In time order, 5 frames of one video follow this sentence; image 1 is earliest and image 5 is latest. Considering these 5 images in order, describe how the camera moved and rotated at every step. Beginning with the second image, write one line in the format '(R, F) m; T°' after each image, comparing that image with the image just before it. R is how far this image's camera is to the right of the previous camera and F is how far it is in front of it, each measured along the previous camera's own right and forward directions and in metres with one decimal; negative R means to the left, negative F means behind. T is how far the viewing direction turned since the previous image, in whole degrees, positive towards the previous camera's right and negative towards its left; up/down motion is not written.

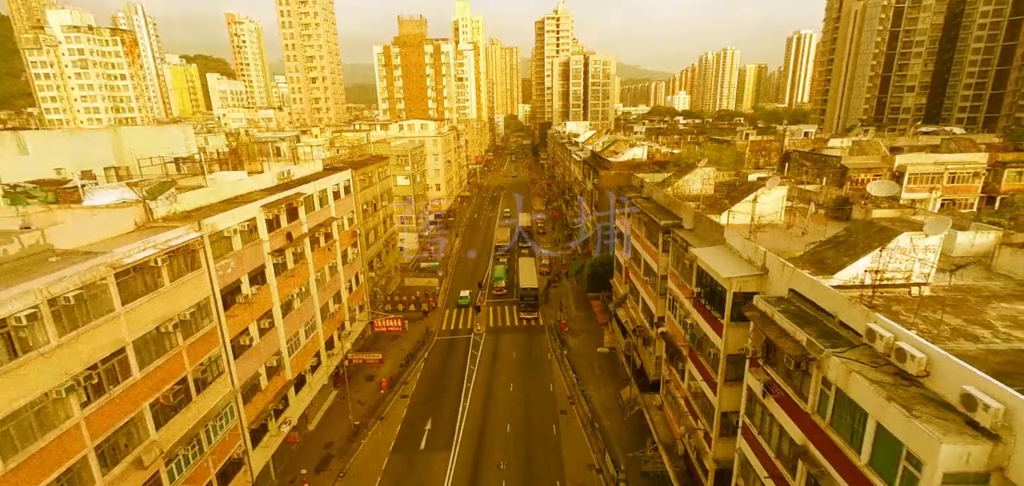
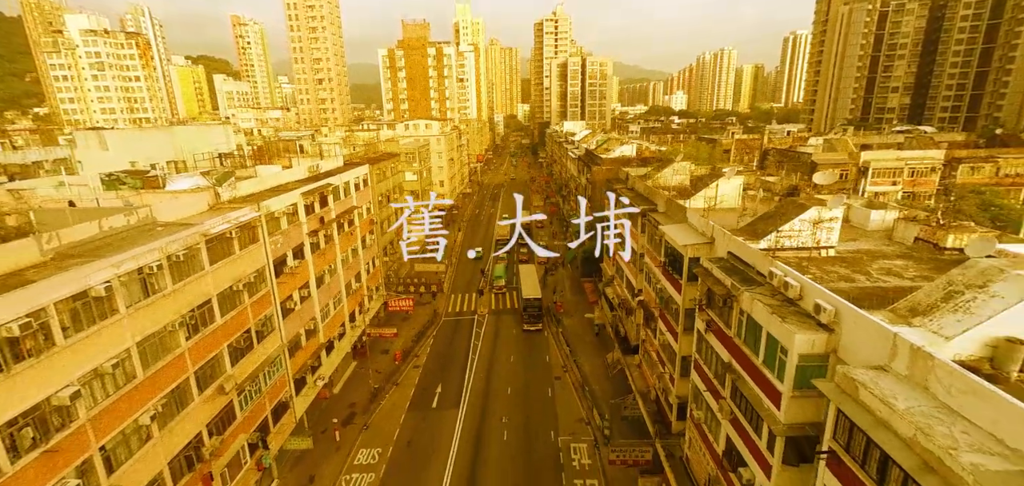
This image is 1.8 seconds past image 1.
(-0.1, -4.4) m; 0°
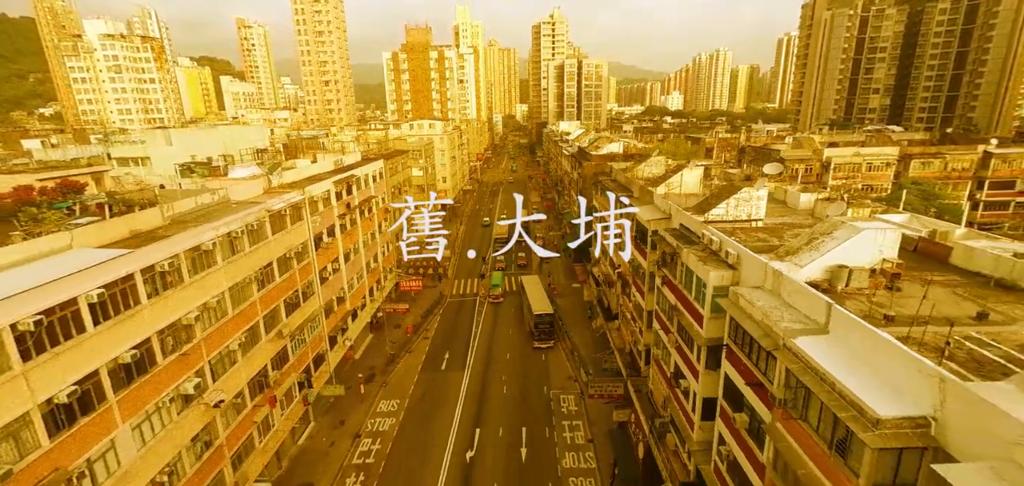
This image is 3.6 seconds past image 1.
(0.0, -5.3) m; 0°
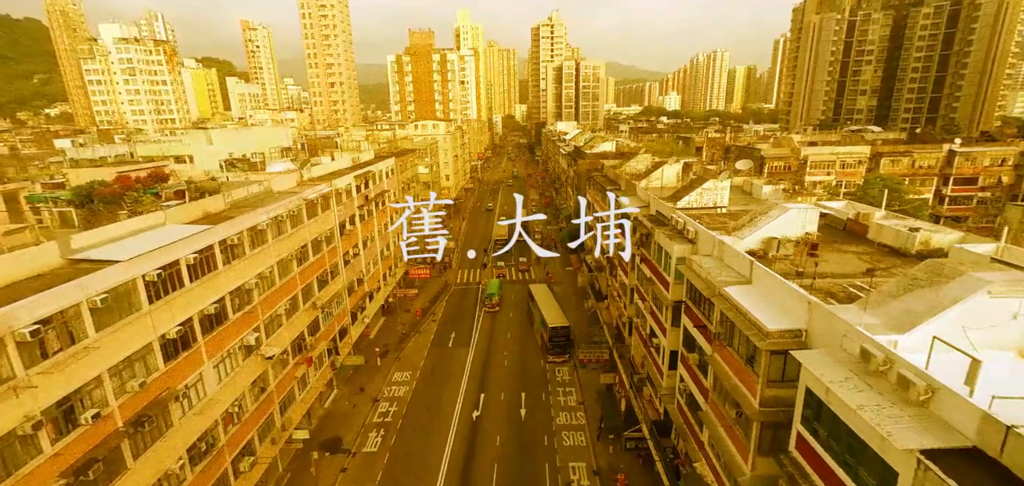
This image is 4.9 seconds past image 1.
(-0.1, -4.2) m; 0°
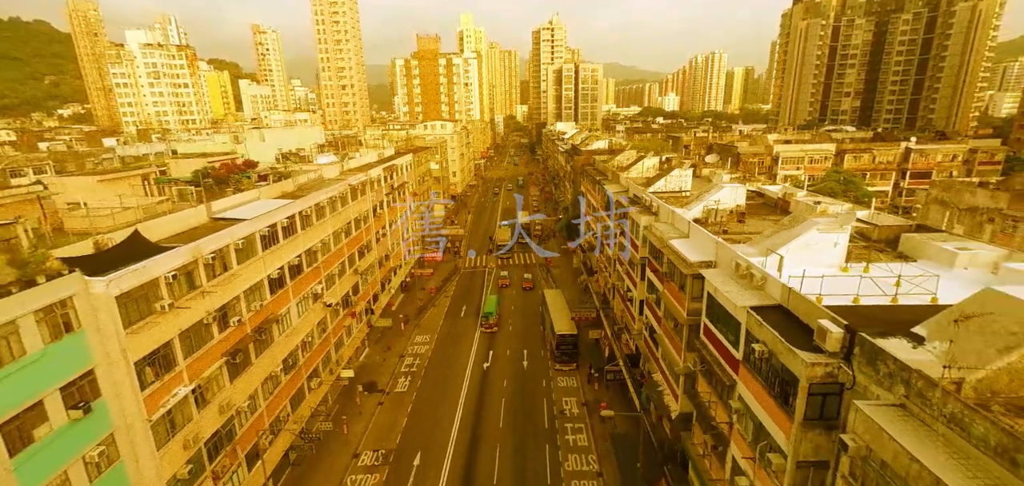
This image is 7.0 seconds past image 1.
(-0.3, -6.9) m; 0°
